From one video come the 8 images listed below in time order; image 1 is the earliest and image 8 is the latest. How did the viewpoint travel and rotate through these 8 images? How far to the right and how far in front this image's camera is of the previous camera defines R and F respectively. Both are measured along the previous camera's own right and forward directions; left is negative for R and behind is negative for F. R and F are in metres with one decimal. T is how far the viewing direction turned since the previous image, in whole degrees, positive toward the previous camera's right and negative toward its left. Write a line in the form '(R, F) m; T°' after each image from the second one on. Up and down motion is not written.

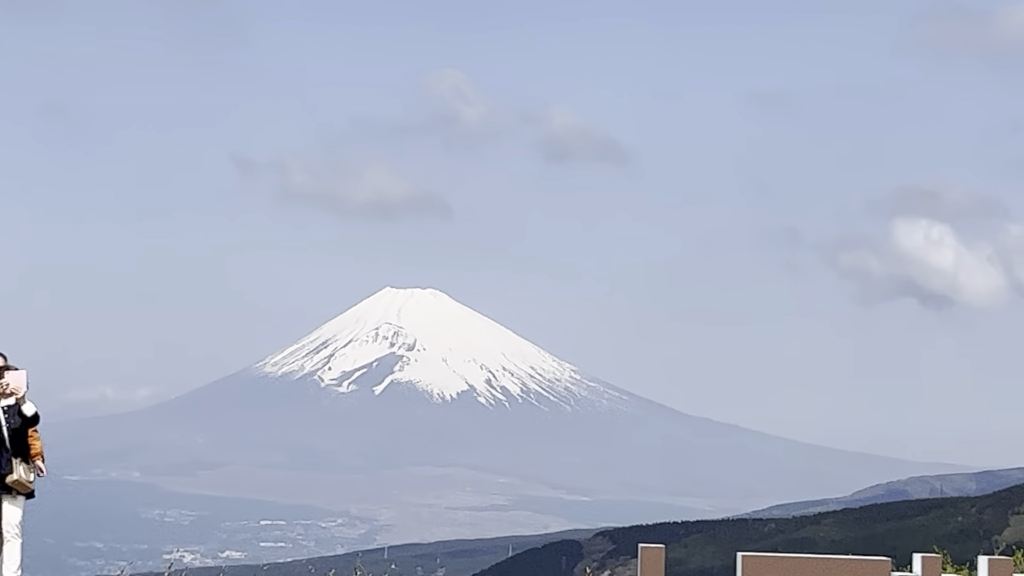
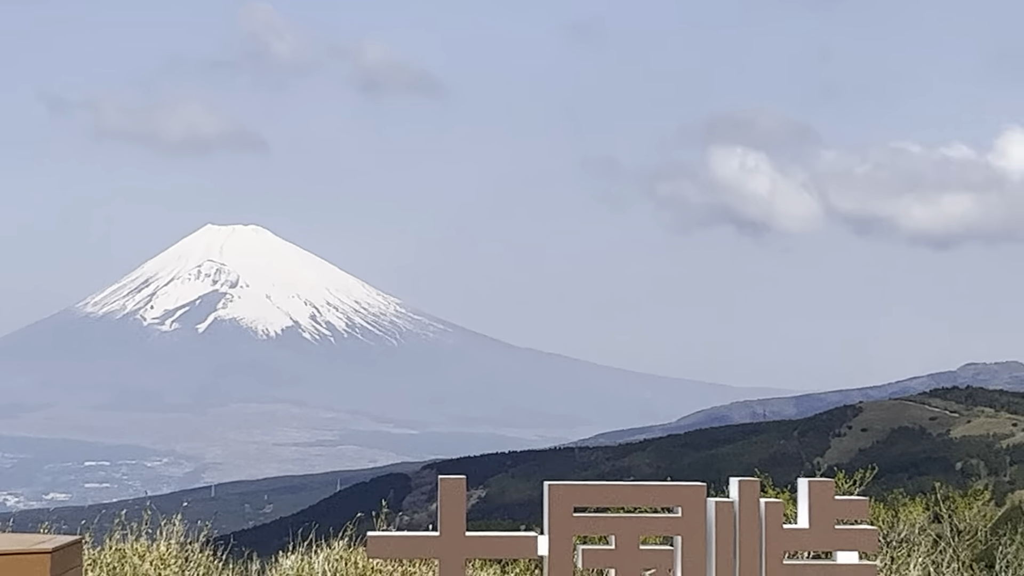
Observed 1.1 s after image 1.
(+1.6, +7.0) m; +5°
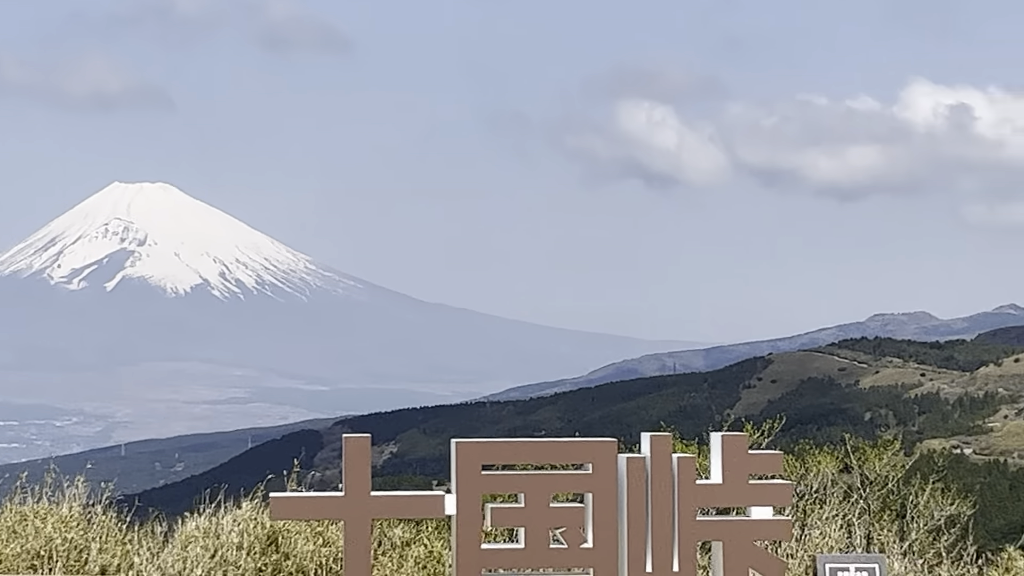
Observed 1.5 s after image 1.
(+0.2, +2.2) m; +2°
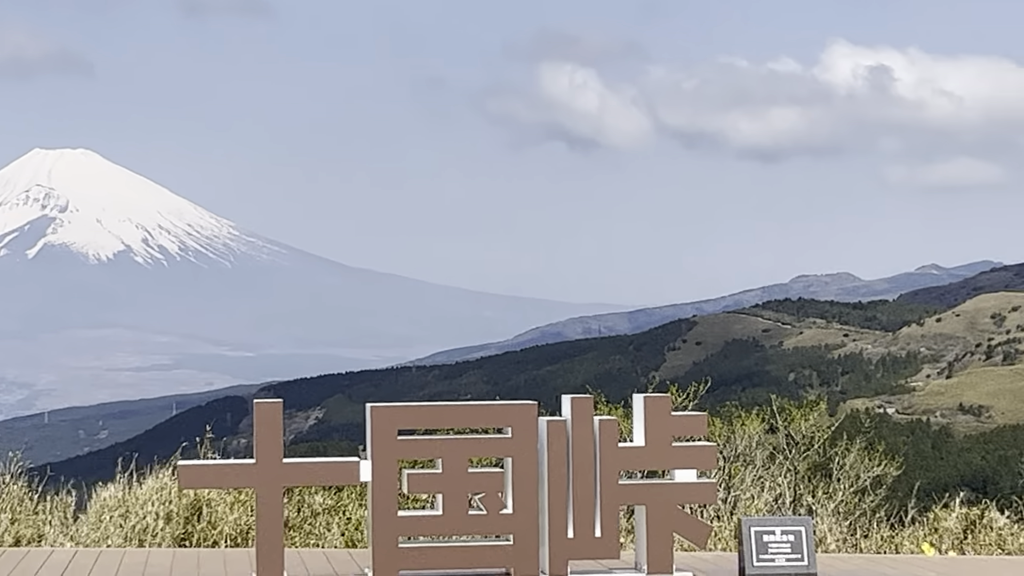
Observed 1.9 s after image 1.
(+0.3, +2.5) m; +2°
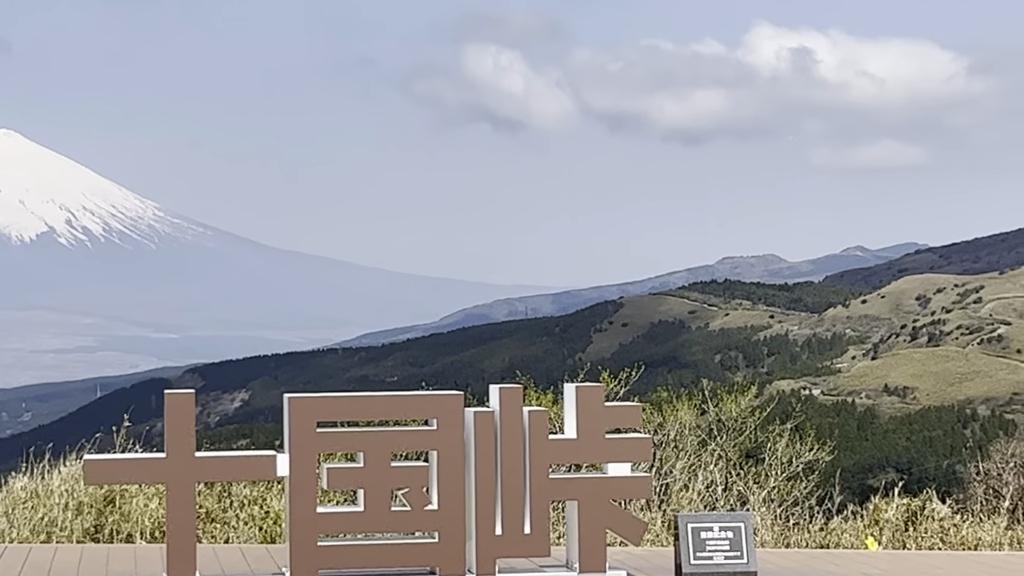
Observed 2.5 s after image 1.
(+0.1, +3.9) m; +2°
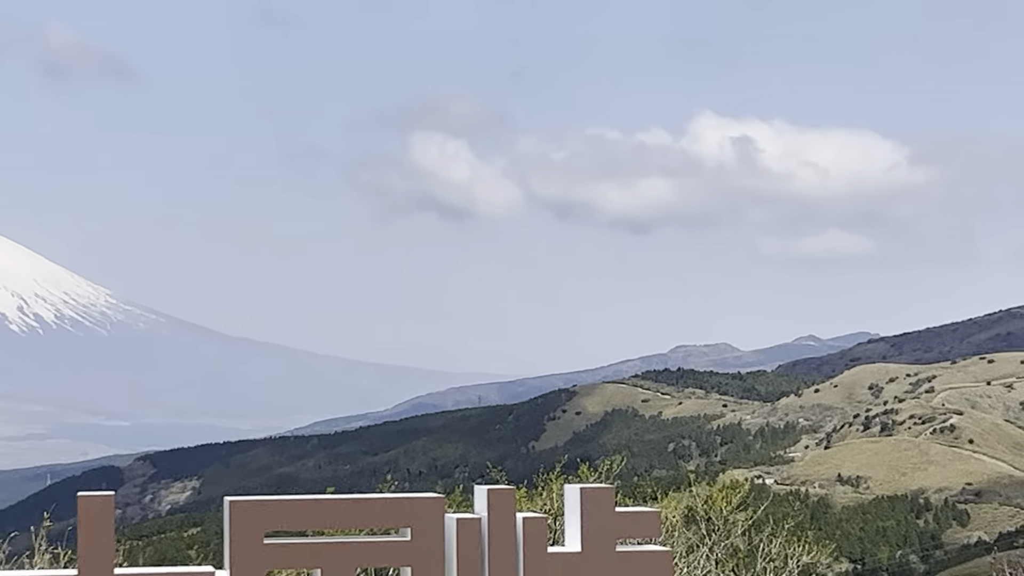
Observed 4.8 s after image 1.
(-1.1, +13.5) m; +1°
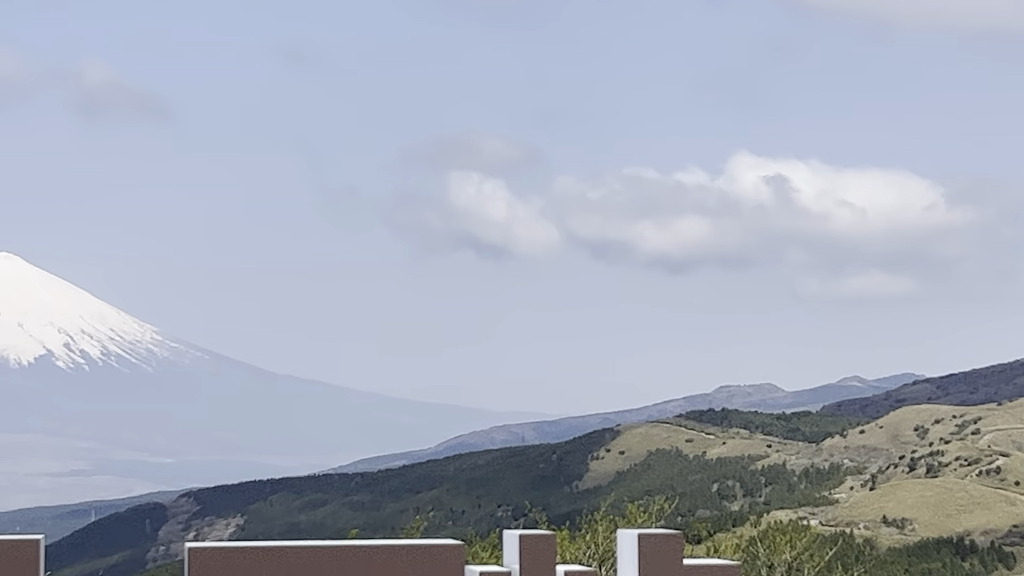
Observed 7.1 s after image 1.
(+0.7, -0.7) m; -1°
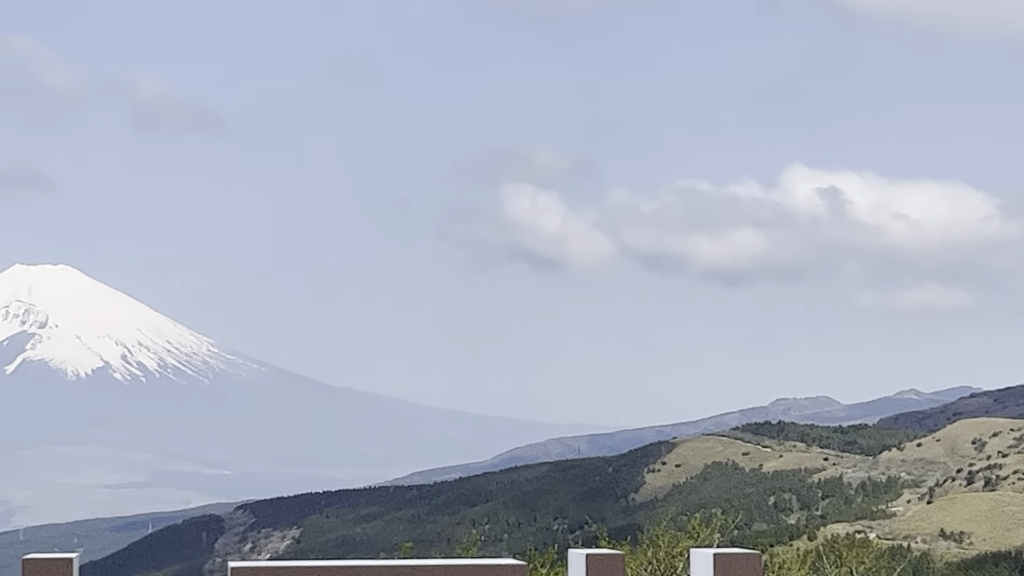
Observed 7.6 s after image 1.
(-0.6, -2.2) m; -1°
